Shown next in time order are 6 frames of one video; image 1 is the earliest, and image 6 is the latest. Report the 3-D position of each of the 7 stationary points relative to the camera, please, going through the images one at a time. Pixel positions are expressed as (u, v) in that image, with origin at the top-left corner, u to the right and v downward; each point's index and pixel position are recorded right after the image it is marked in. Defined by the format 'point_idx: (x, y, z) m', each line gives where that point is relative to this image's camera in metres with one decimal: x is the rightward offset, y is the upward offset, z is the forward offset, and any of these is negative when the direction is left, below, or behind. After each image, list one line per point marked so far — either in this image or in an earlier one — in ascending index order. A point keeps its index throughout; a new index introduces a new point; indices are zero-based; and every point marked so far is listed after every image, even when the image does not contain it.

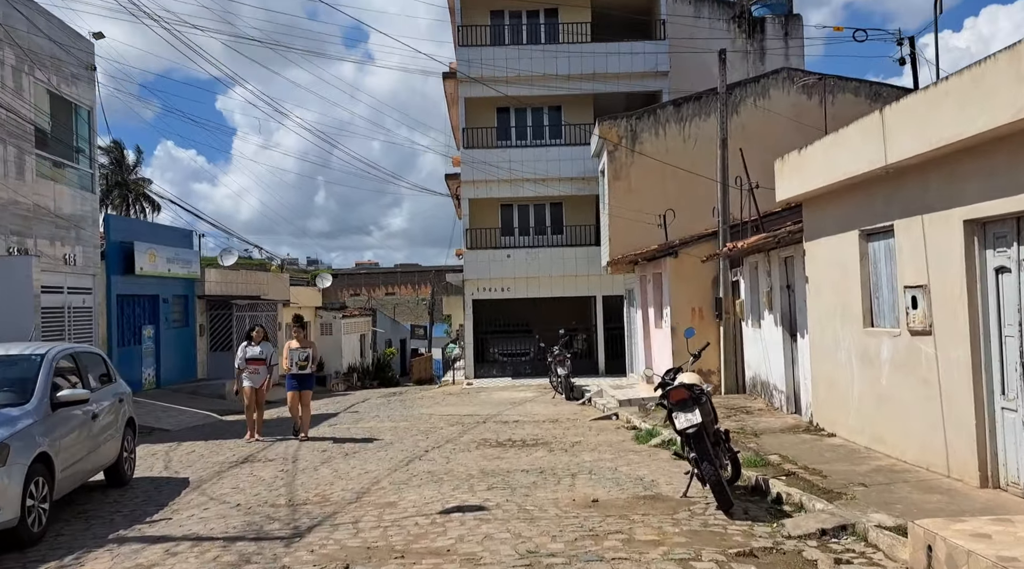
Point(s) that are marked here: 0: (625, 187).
0: (+2.5, +2.2, +17.8) m
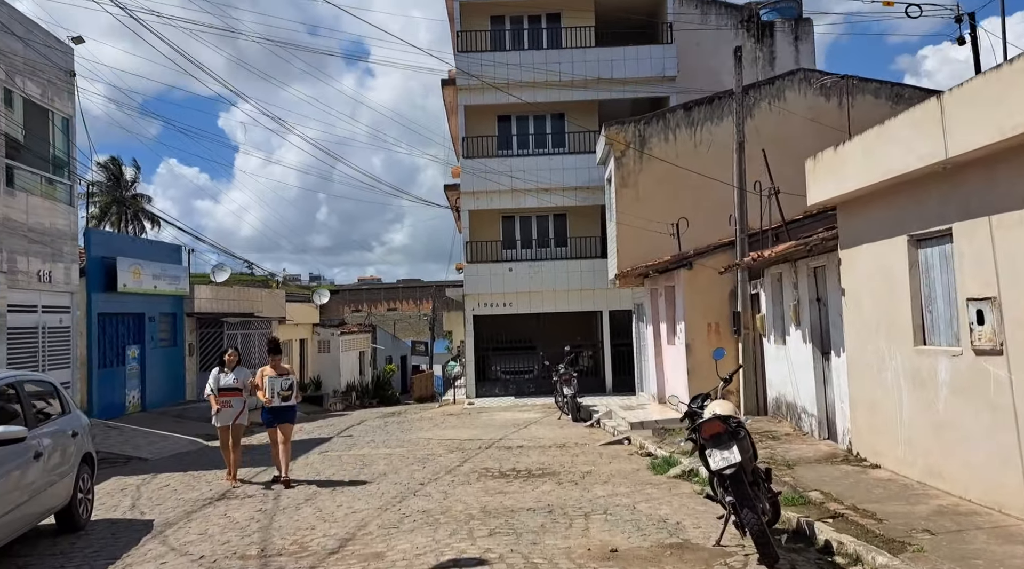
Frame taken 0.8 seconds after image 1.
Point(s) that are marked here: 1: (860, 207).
0: (+2.6, +1.9, +16.9) m
1: (+3.6, +0.8, +8.3) m
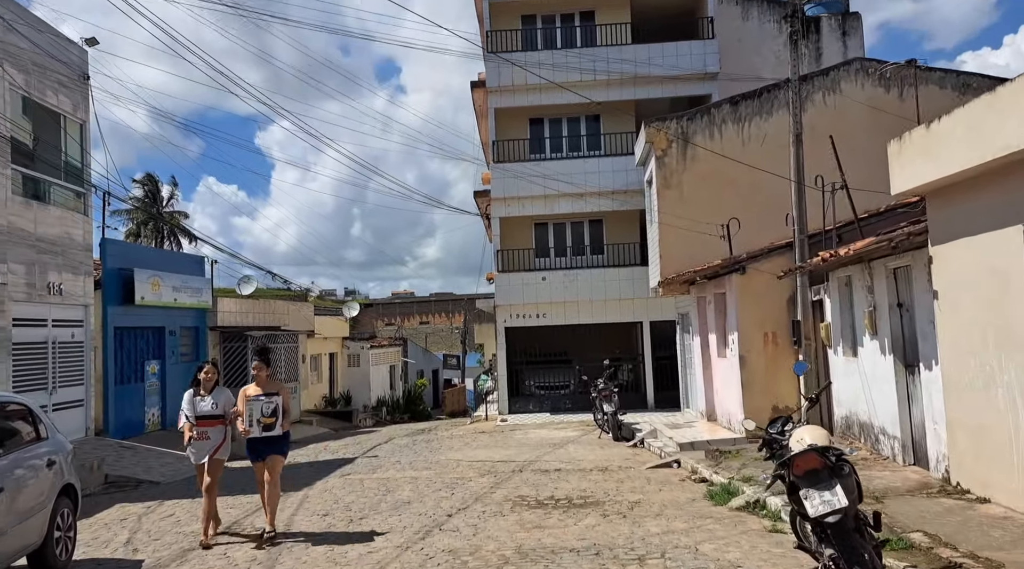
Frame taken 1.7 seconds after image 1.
0: (+3.2, +1.7, +15.7) m
1: (+3.9, +0.8, +7.1) m
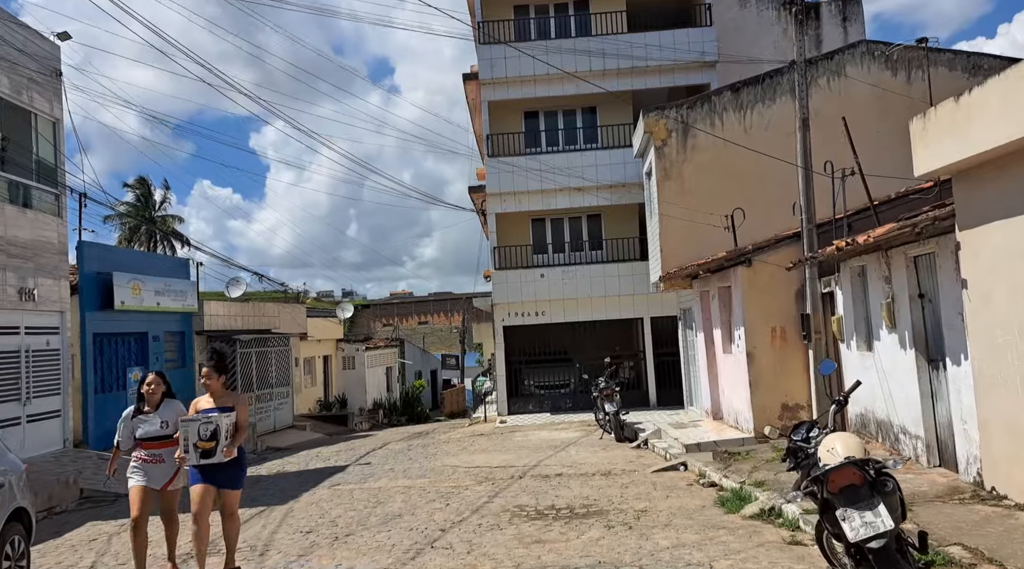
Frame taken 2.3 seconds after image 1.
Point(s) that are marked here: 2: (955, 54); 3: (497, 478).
0: (+3.1, +1.8, +15.1) m
1: (+3.9, +0.9, +6.5) m
2: (+8.3, +4.3, +15.0) m
3: (-0.2, -2.7, +11.3) m
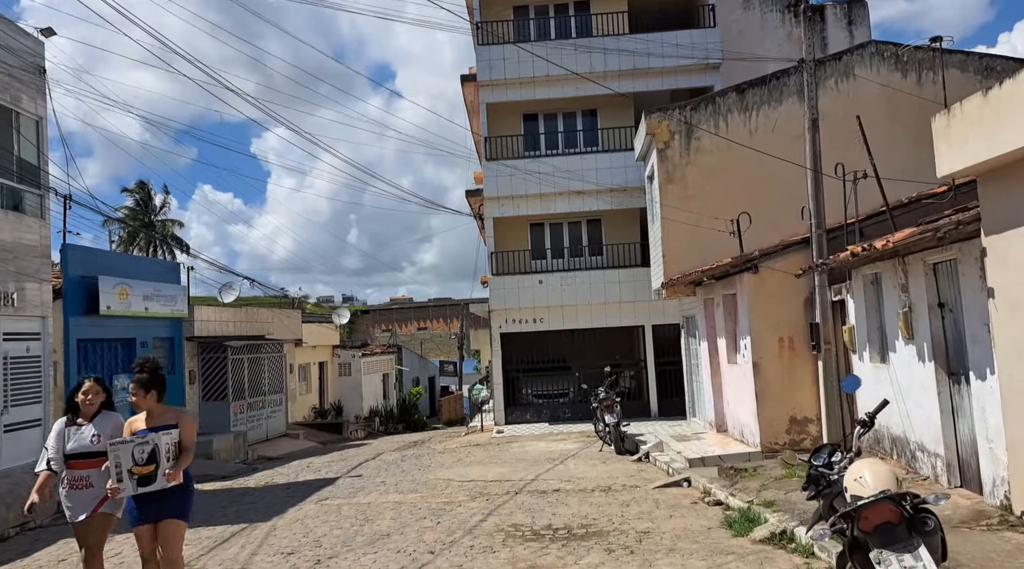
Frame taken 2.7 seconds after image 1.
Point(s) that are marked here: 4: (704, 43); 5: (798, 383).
0: (+3.1, +1.7, +14.7) m
1: (+3.8, +0.9, +6.0) m
2: (+8.3, +4.2, +14.5) m
3: (-0.3, -2.8, +10.8) m
4: (+4.8, +6.0, +19.9) m
5: (+4.0, -1.4, +11.3) m
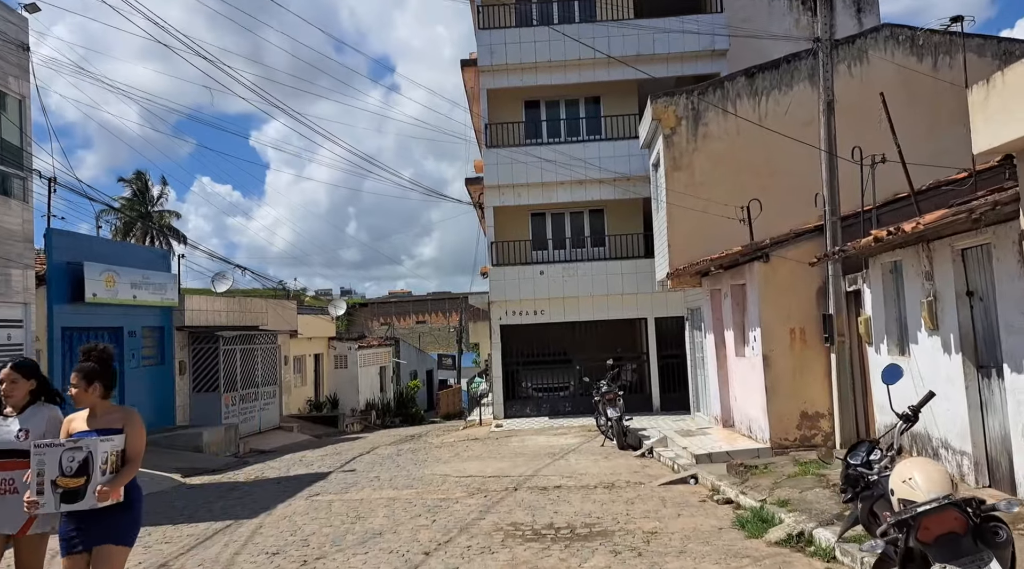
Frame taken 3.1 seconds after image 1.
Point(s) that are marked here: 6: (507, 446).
0: (+3.1, +1.9, +14.2) m
1: (+3.8, +1.0, +5.6) m
2: (+8.3, +4.3, +14.1) m
3: (-0.3, -2.7, +10.3) m
4: (+4.8, +6.2, +19.4) m
5: (+4.0, -1.2, +10.8) m
6: (-0.1, -3.1, +15.5) m
